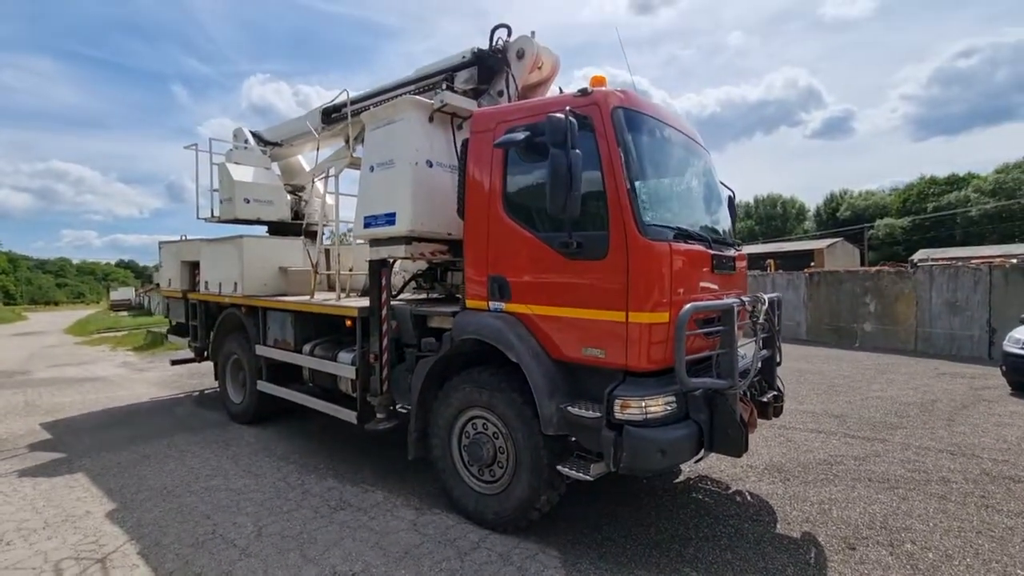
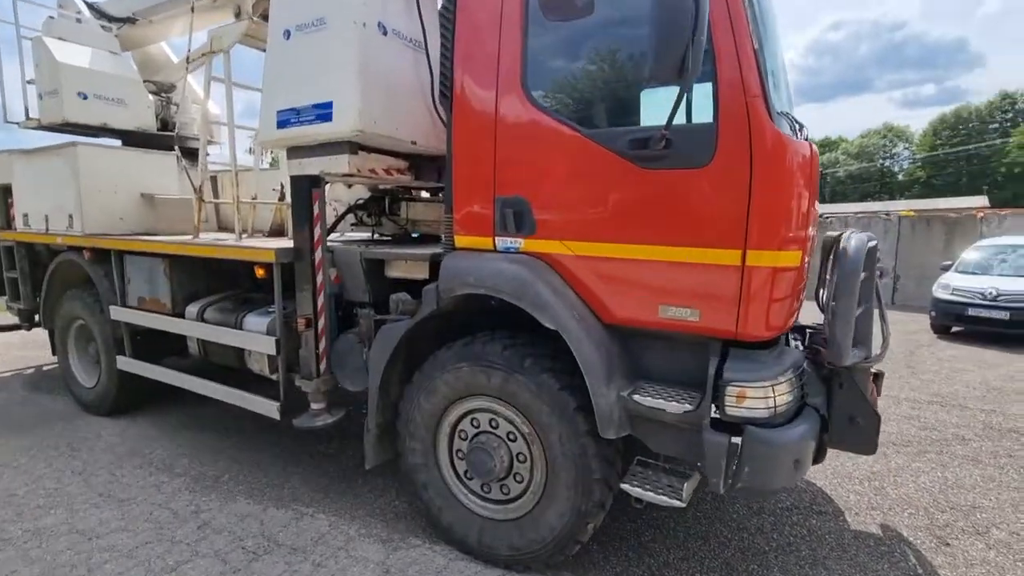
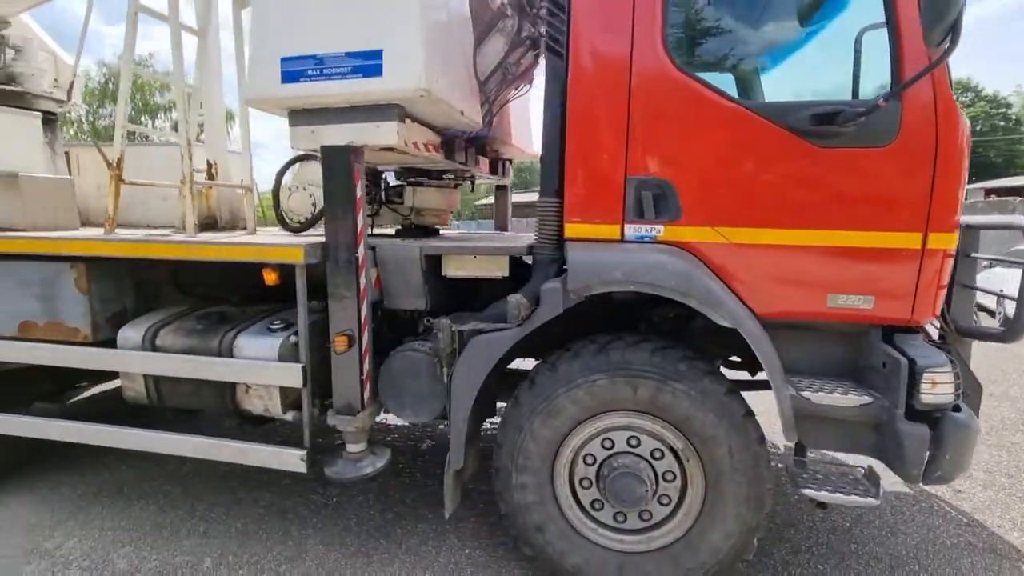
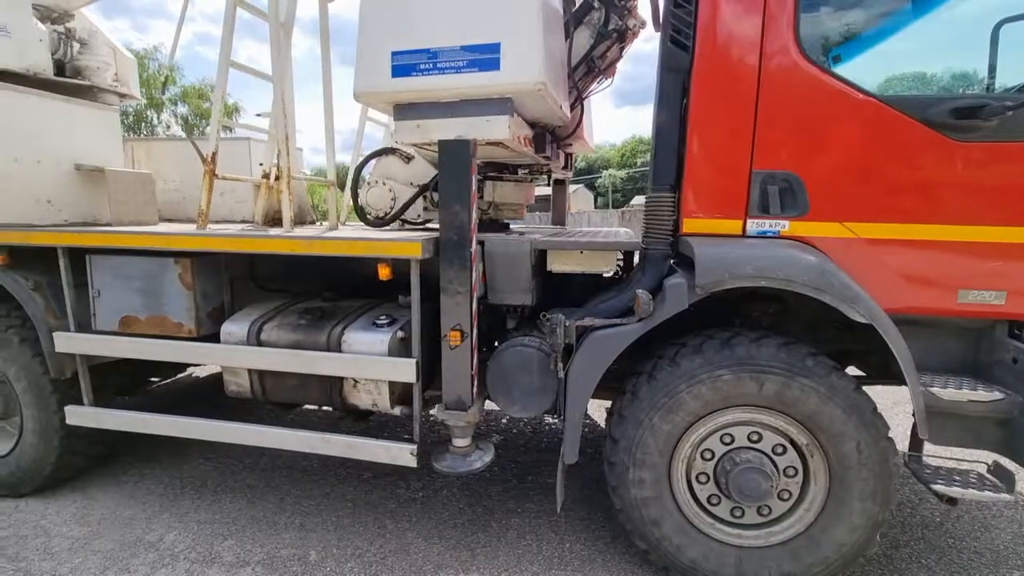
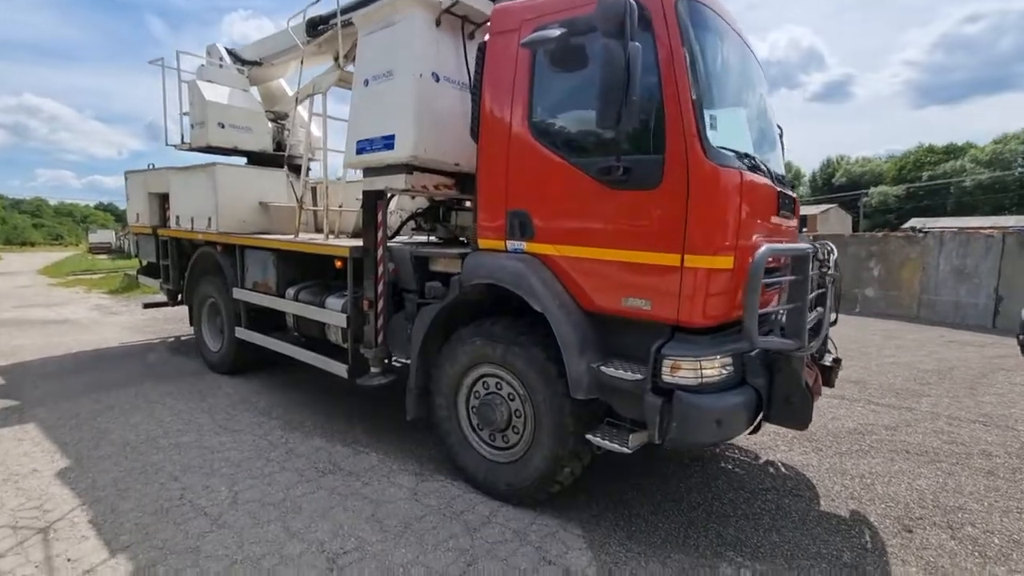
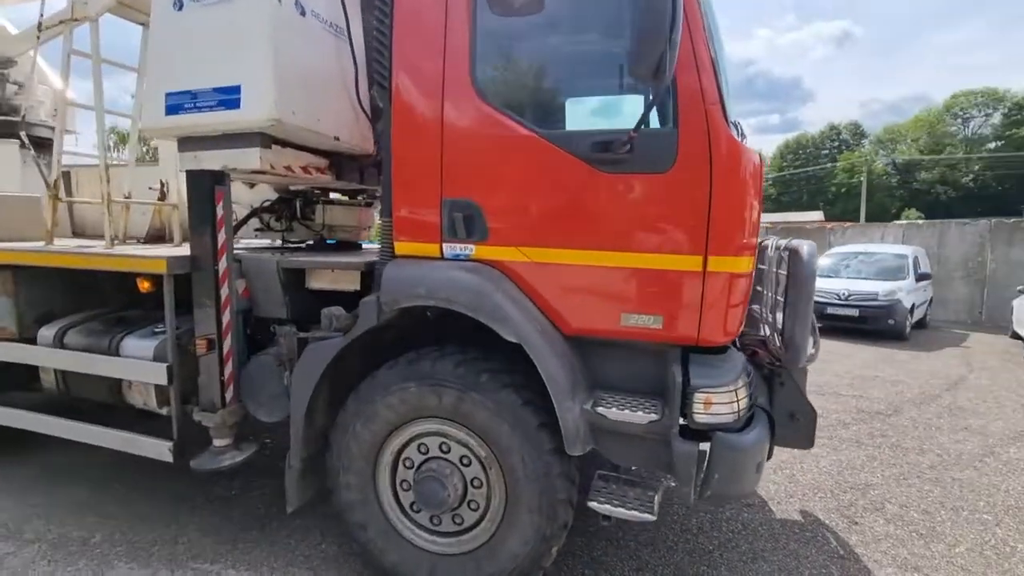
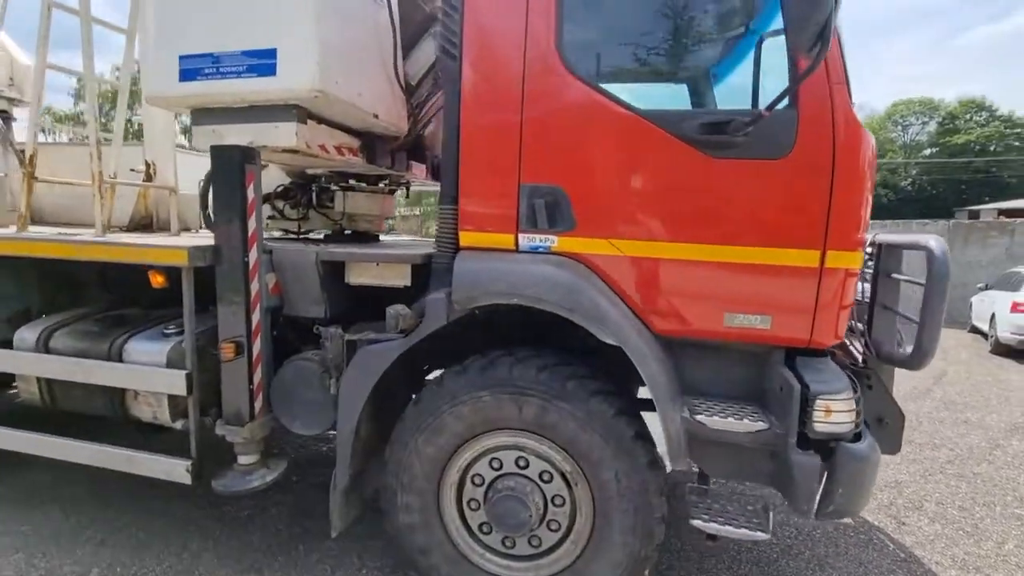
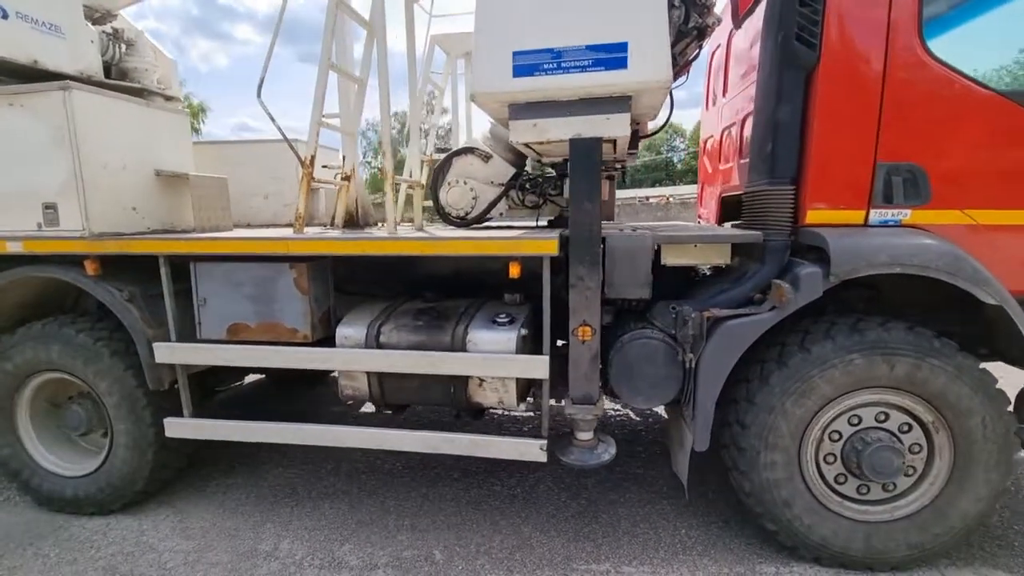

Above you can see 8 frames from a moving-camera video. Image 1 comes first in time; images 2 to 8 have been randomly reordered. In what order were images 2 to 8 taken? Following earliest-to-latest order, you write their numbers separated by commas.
5, 2, 6, 7, 3, 4, 8
